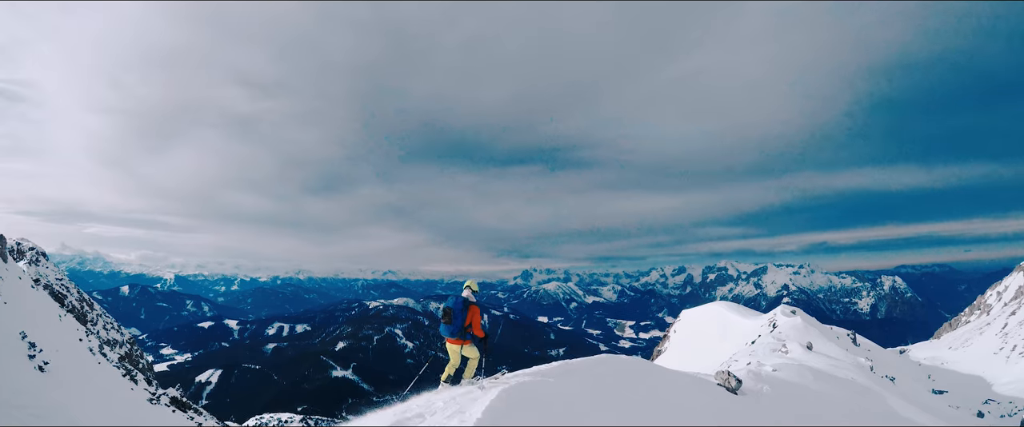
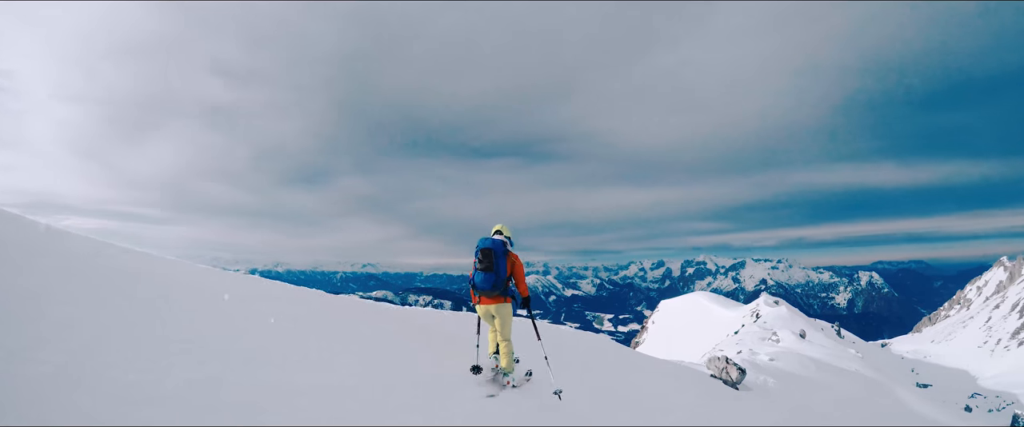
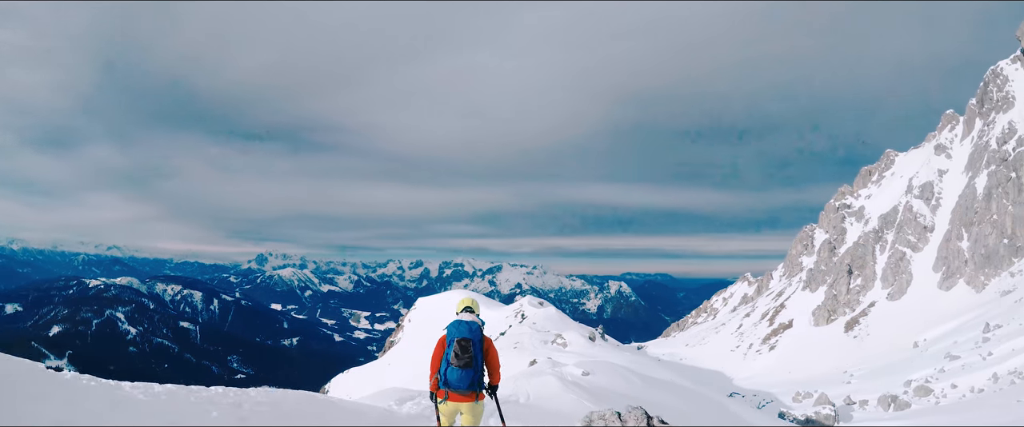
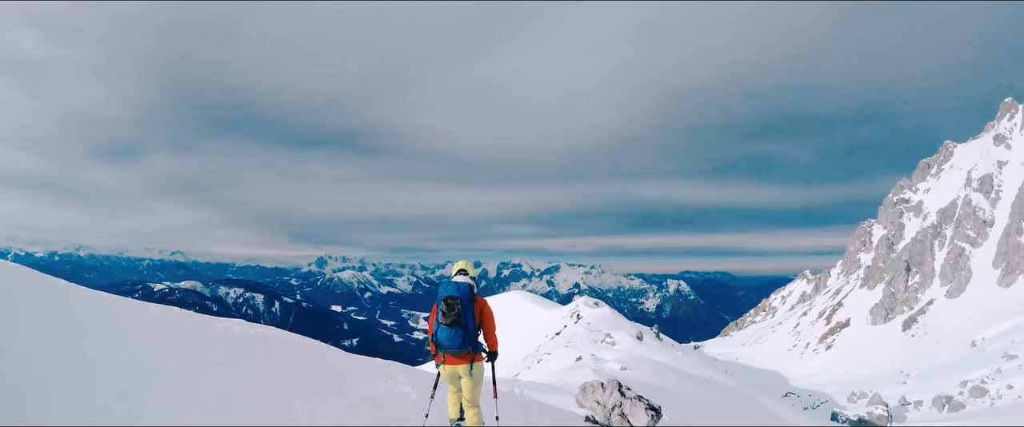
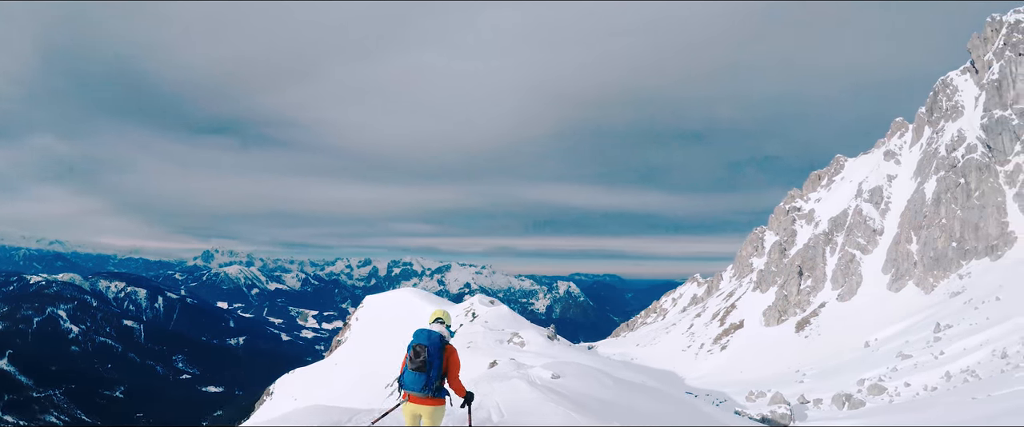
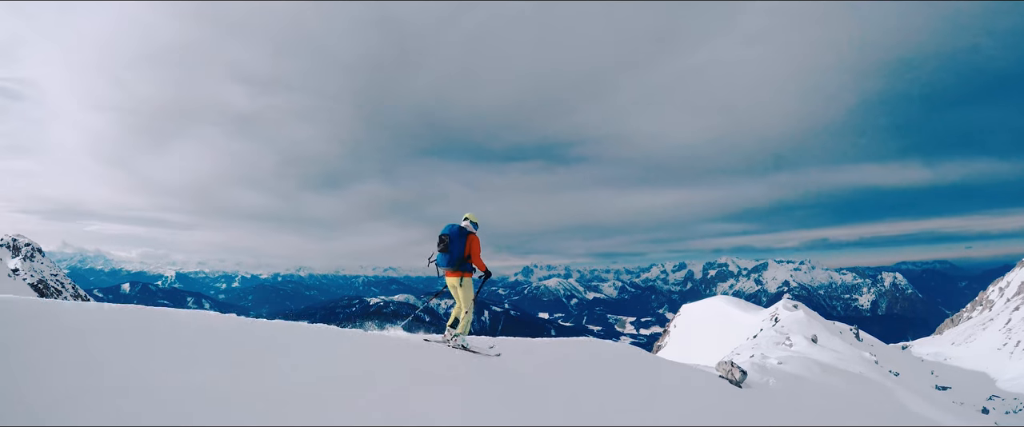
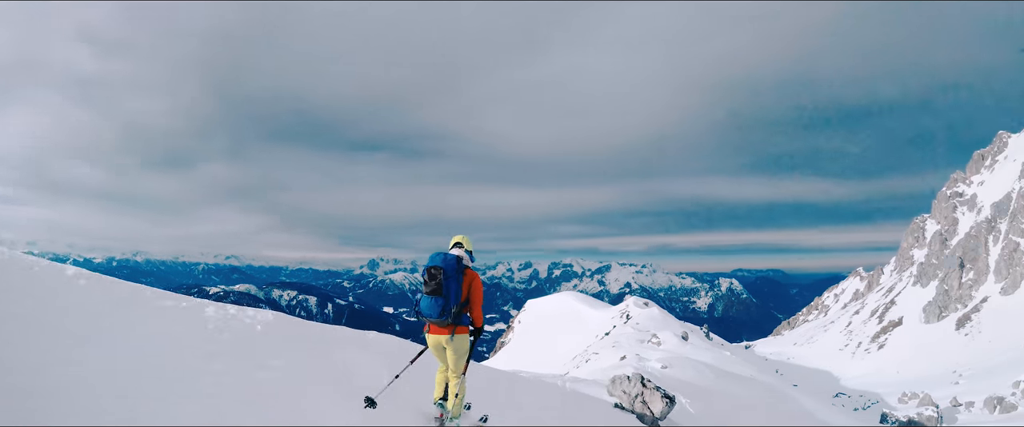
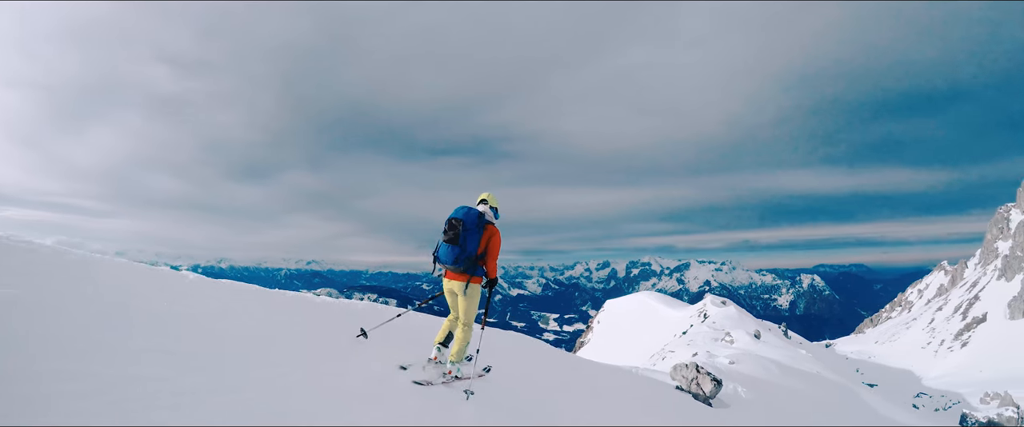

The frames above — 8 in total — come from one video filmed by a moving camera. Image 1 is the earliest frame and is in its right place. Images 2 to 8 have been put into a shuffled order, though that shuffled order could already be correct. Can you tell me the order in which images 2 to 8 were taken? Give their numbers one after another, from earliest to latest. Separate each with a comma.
6, 2, 8, 7, 4, 3, 5
